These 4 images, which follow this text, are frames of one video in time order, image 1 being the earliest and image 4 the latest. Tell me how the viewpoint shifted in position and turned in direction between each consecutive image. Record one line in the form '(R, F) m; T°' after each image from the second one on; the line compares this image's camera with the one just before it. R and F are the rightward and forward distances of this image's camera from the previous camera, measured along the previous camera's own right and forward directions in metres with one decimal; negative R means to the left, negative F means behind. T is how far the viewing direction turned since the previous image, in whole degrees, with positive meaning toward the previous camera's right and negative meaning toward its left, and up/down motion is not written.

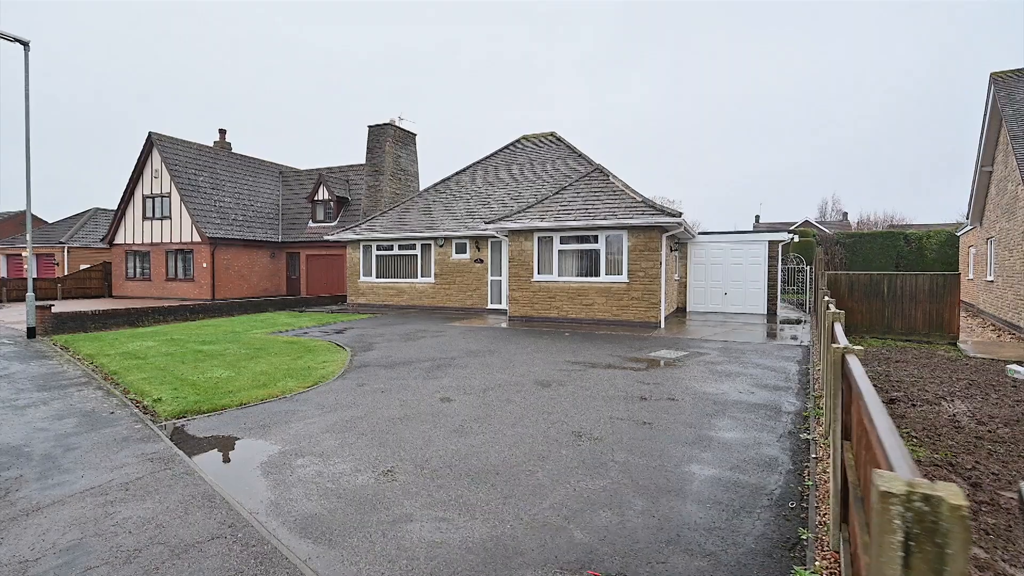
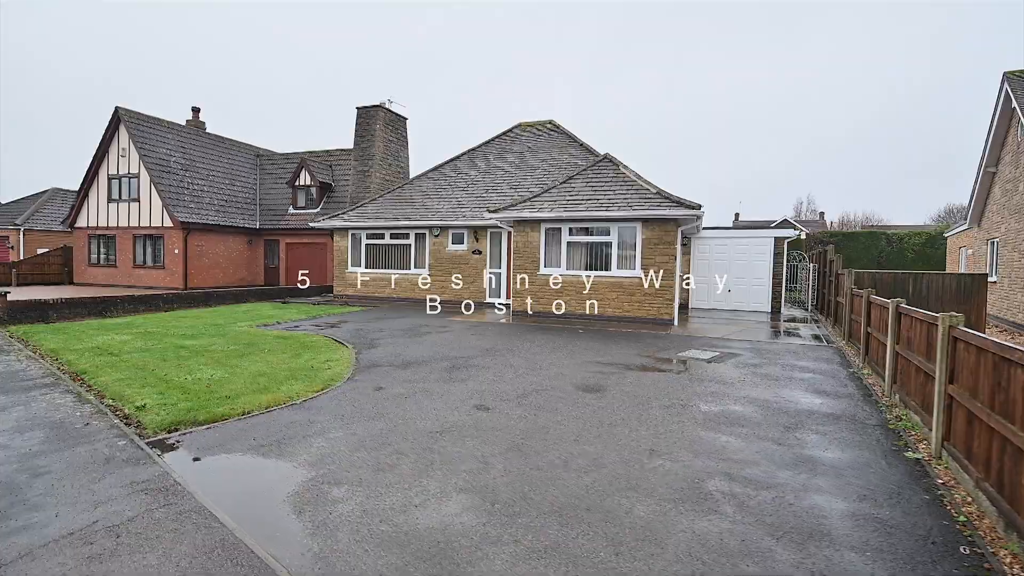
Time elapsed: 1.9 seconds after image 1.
(-0.8, +0.9) m; +3°
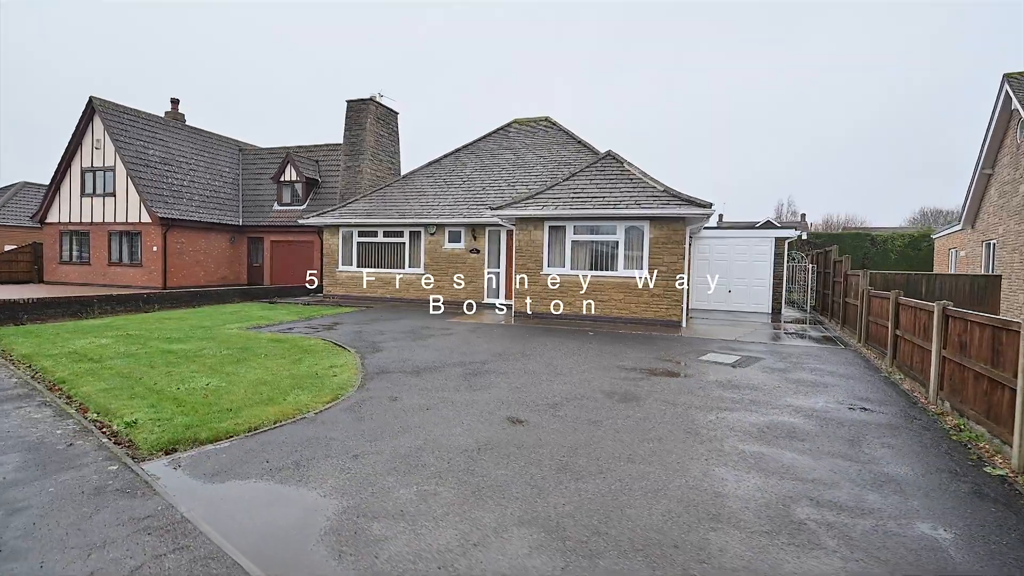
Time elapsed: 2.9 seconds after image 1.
(-0.5, +0.5) m; +2°
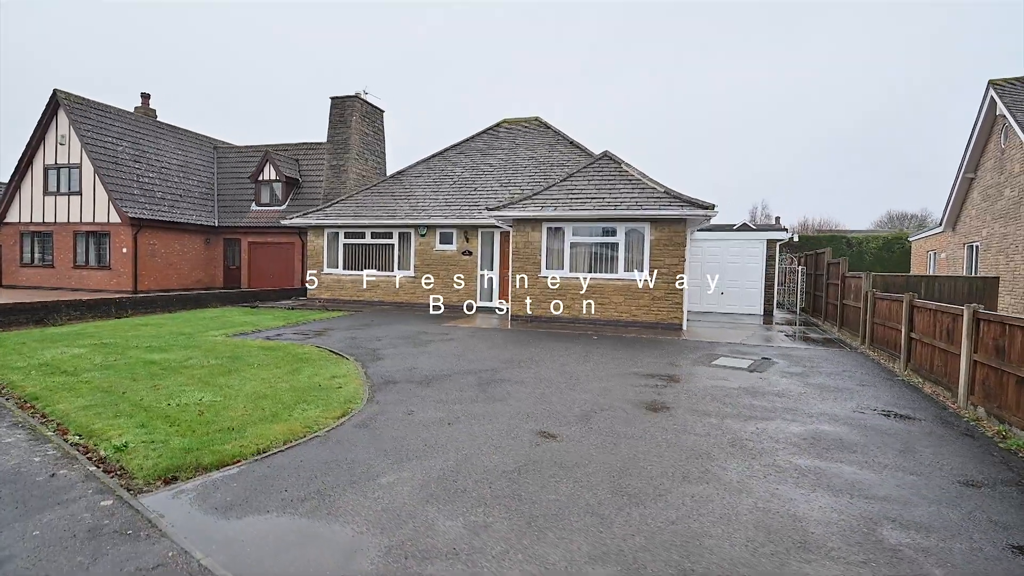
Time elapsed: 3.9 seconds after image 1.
(-0.5, +0.4) m; +3°
